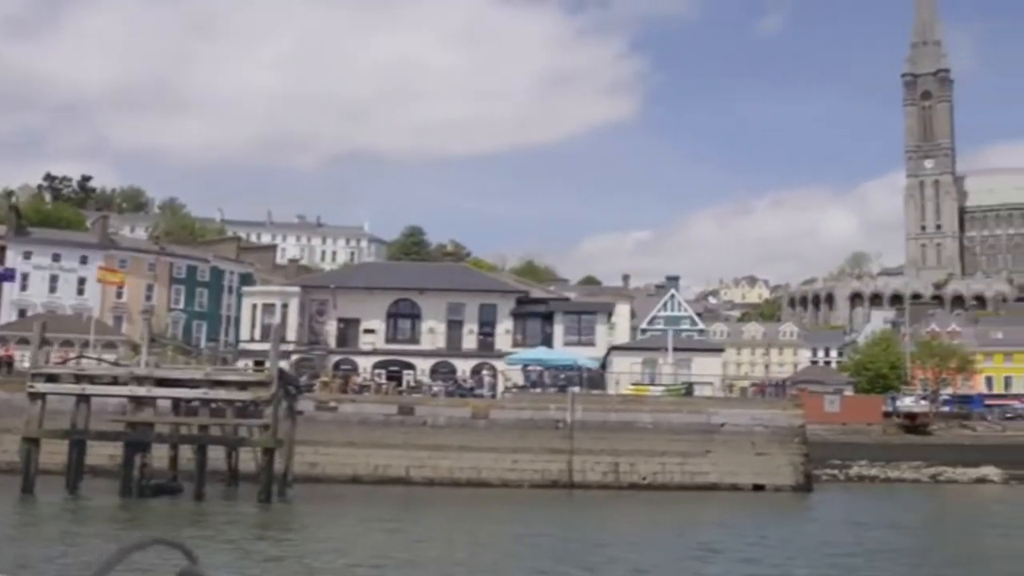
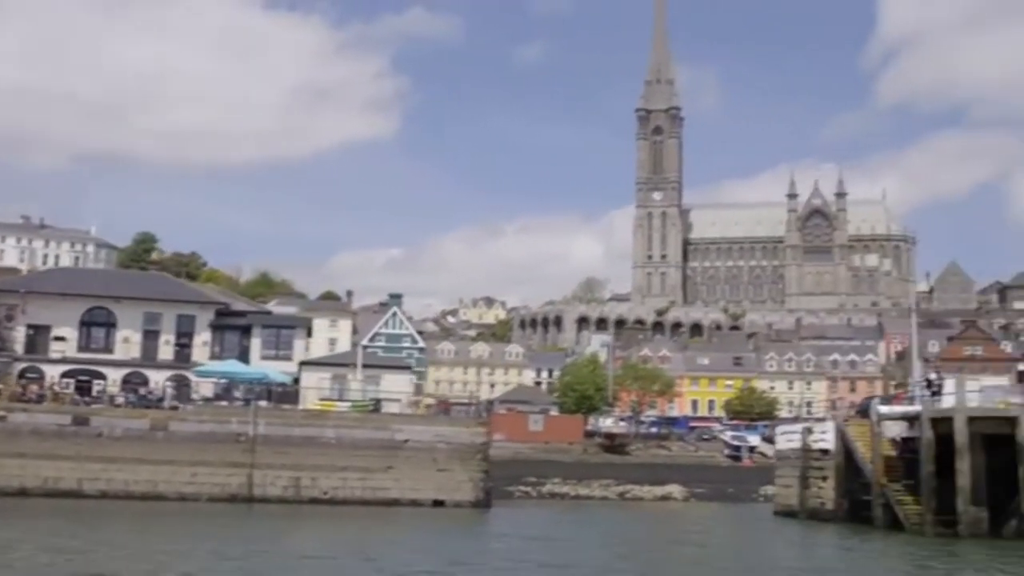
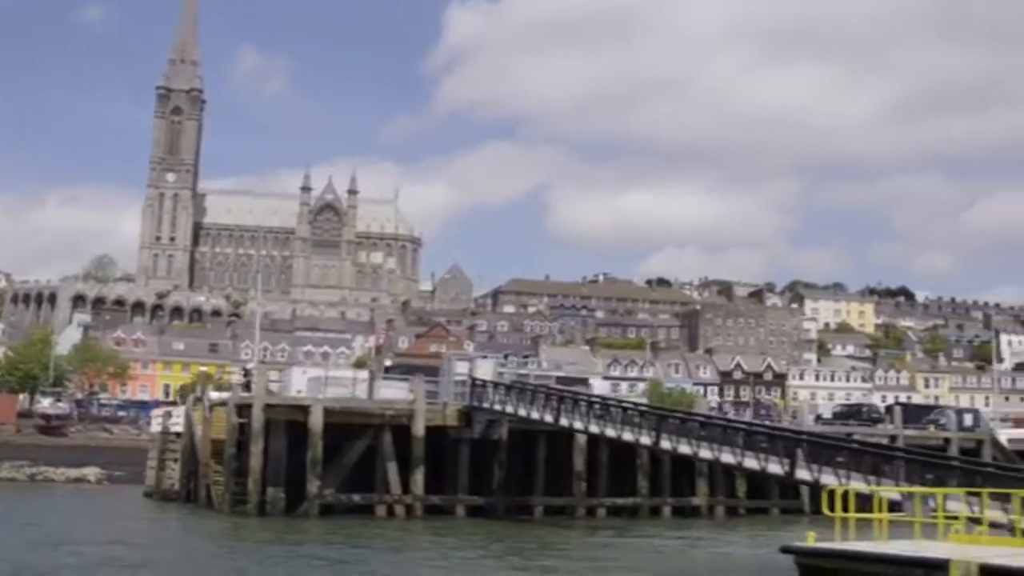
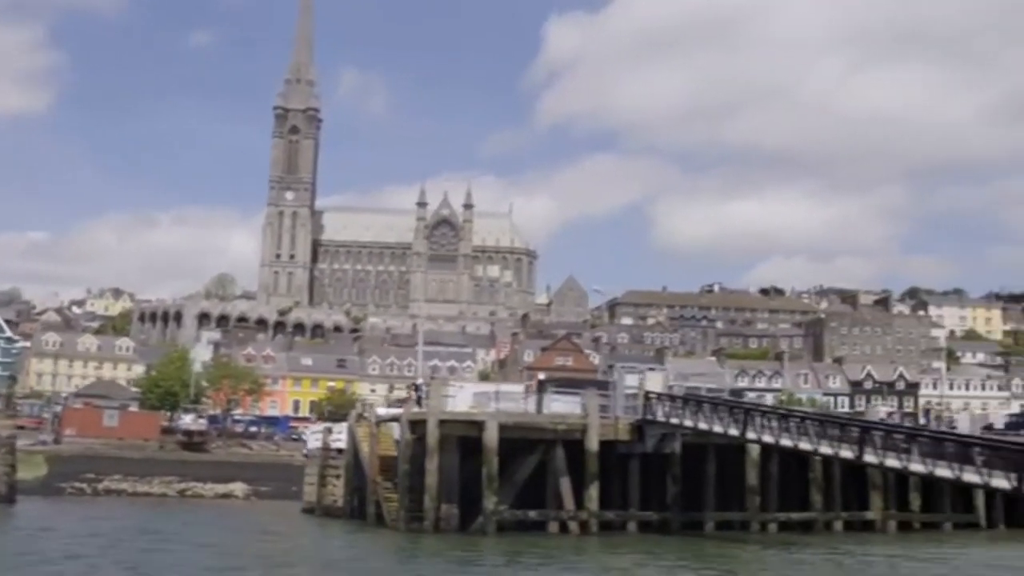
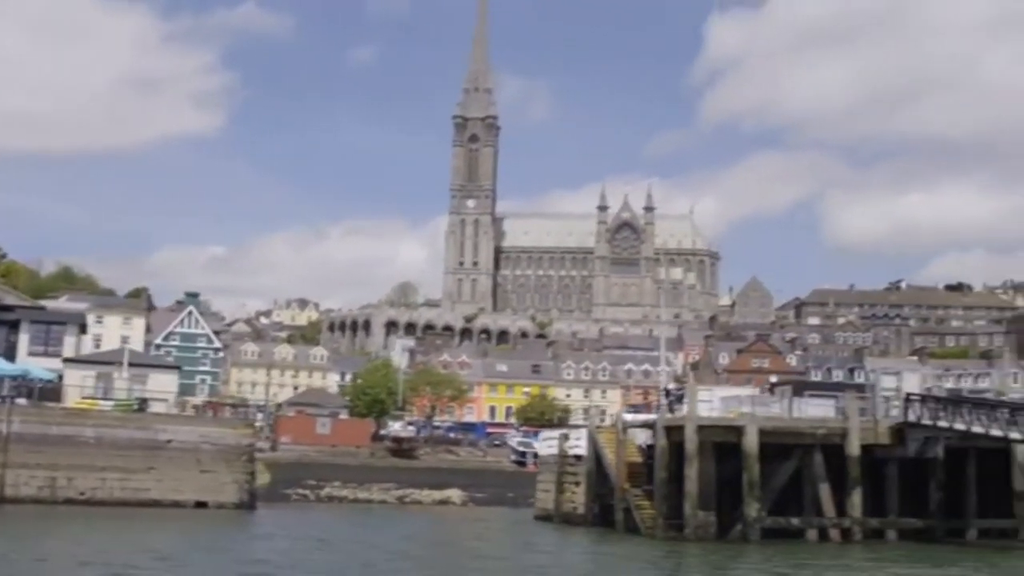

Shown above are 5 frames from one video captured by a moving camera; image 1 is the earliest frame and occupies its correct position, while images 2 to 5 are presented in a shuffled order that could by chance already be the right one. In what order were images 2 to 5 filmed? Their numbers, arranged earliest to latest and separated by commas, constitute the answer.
2, 5, 4, 3
